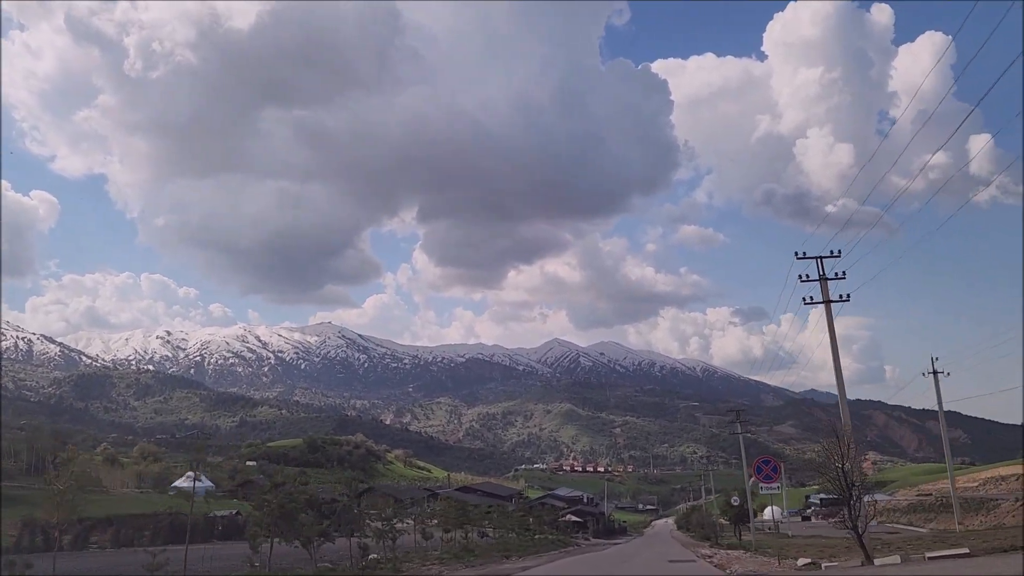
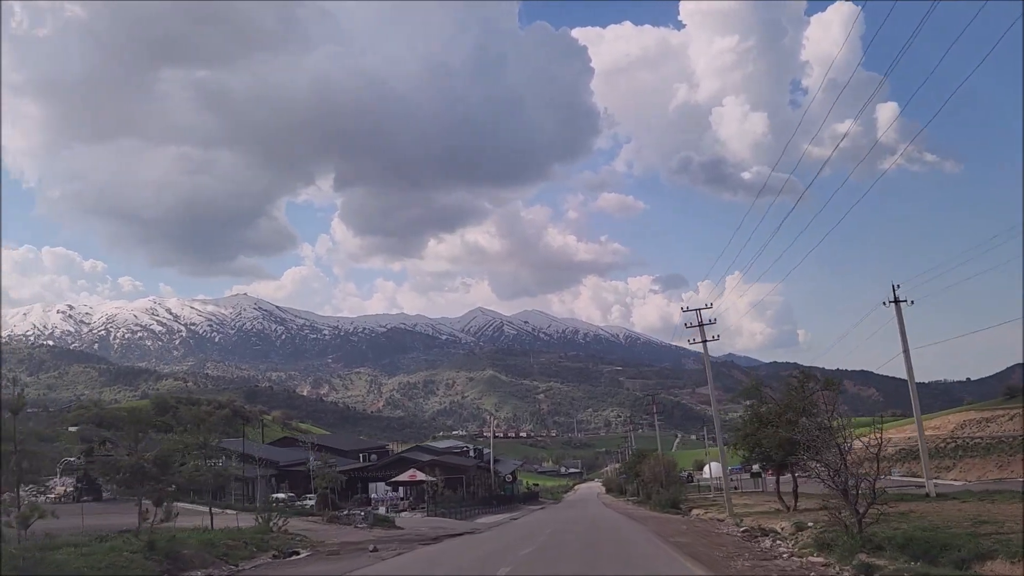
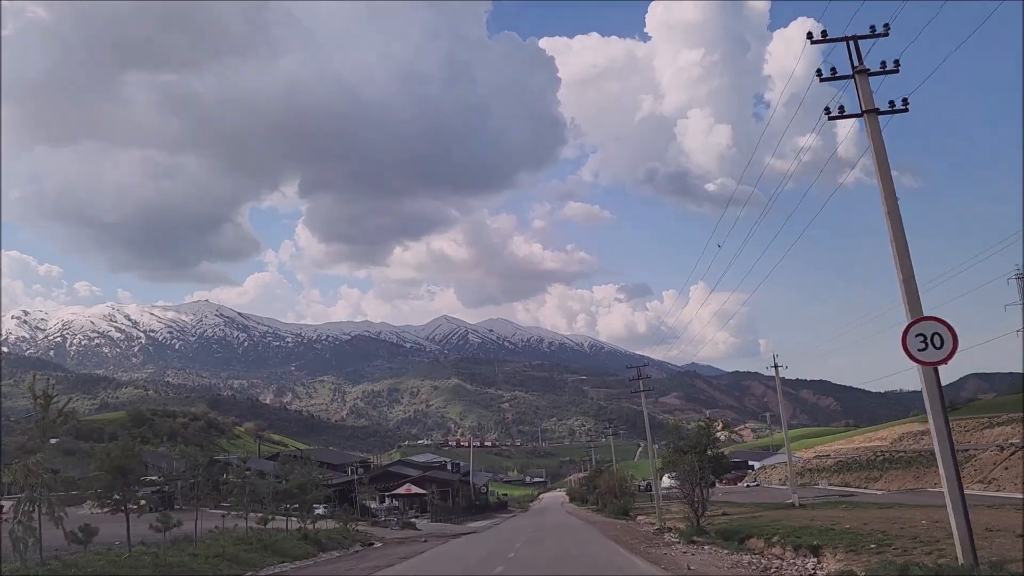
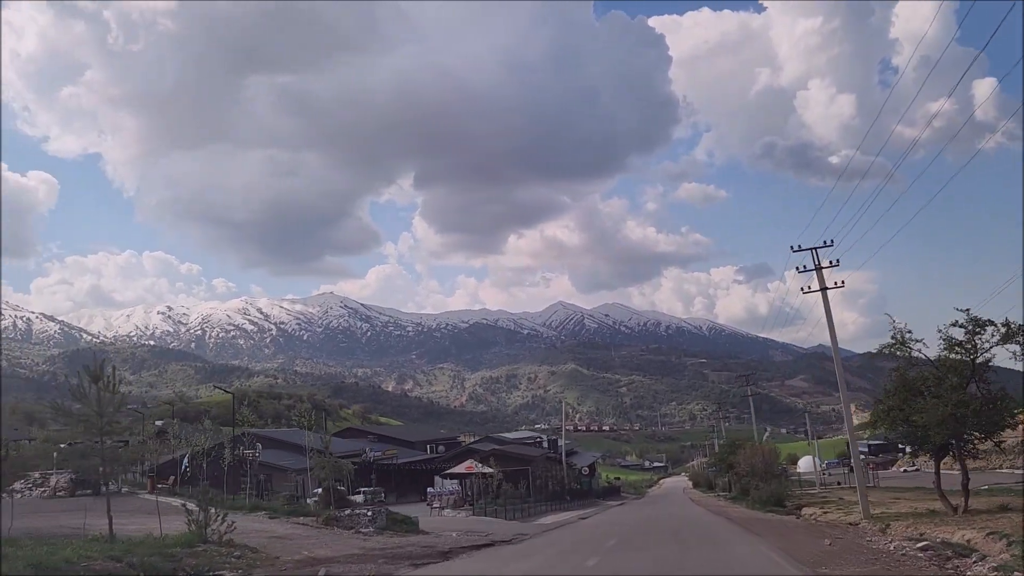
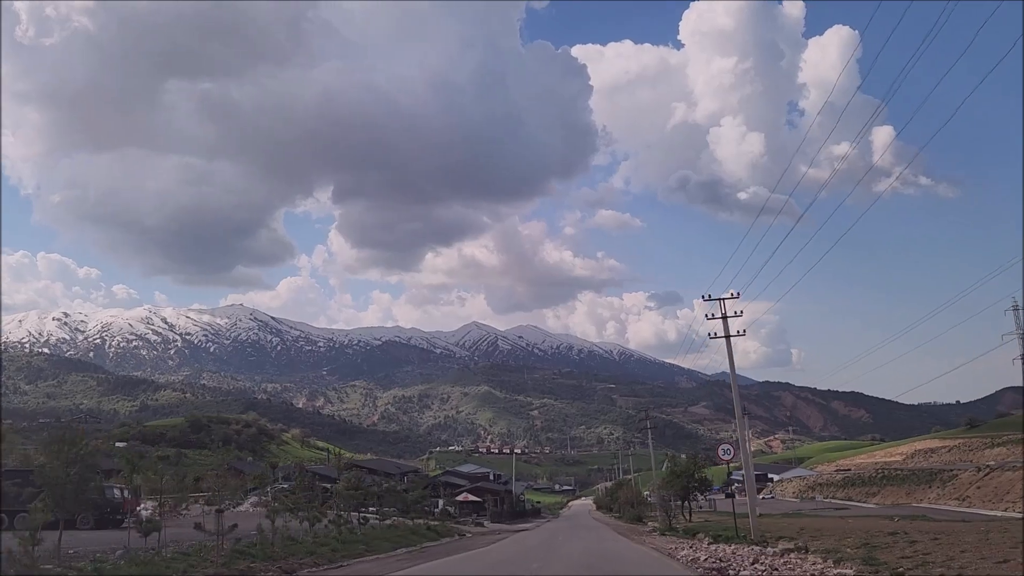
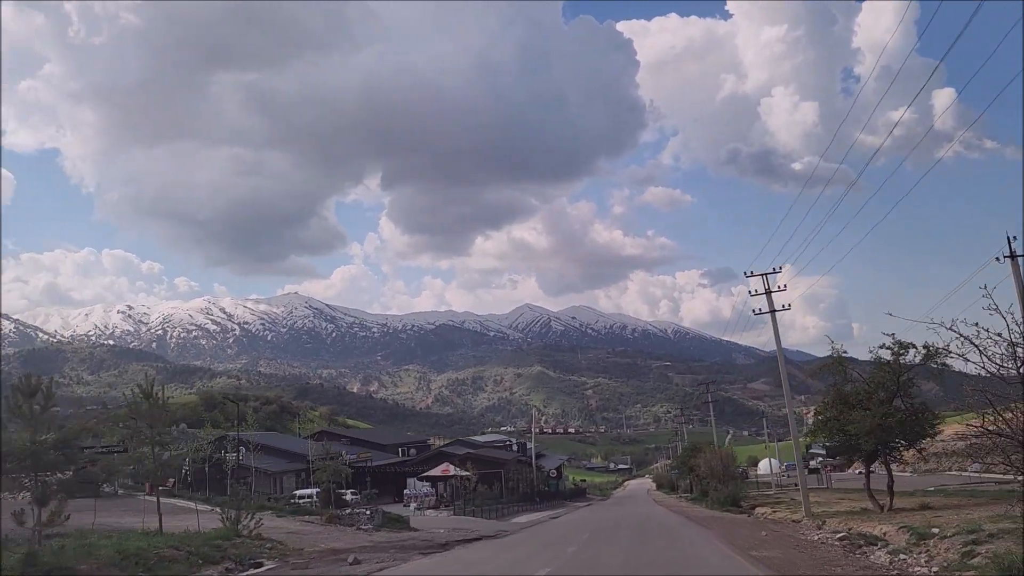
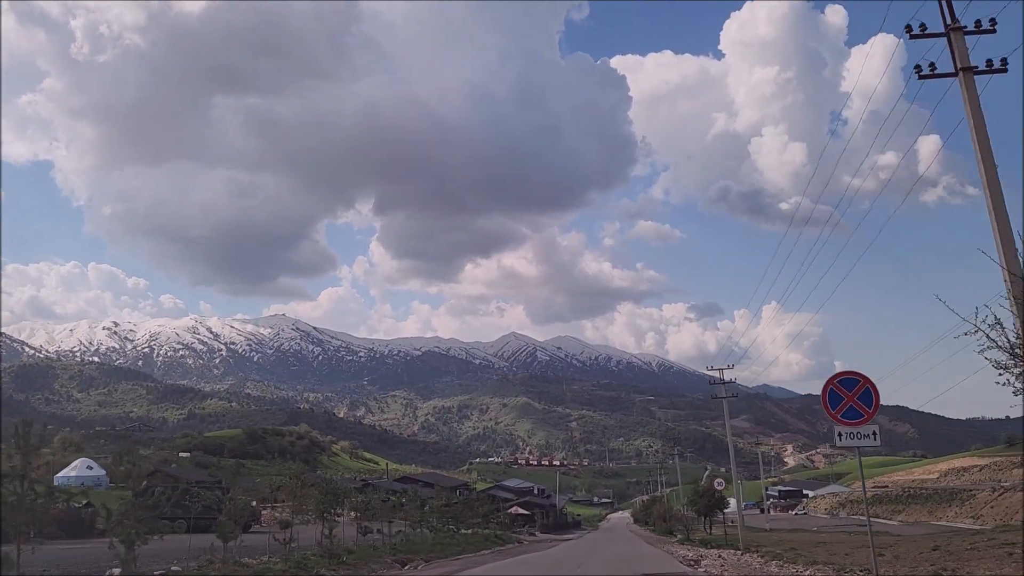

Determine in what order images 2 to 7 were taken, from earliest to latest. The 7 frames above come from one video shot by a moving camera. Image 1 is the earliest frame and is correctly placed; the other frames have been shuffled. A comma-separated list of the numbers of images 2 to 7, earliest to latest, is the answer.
7, 5, 3, 2, 6, 4
